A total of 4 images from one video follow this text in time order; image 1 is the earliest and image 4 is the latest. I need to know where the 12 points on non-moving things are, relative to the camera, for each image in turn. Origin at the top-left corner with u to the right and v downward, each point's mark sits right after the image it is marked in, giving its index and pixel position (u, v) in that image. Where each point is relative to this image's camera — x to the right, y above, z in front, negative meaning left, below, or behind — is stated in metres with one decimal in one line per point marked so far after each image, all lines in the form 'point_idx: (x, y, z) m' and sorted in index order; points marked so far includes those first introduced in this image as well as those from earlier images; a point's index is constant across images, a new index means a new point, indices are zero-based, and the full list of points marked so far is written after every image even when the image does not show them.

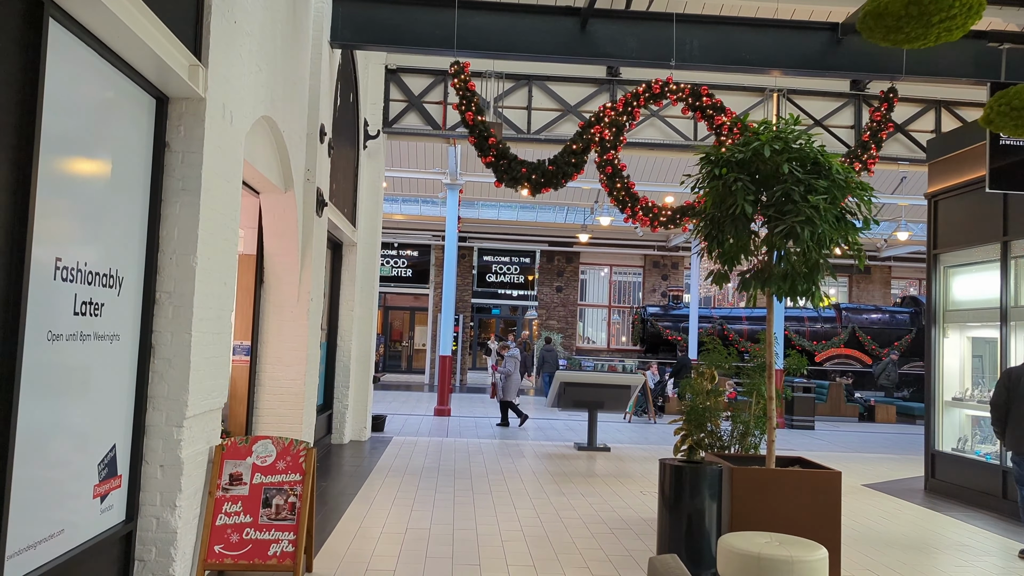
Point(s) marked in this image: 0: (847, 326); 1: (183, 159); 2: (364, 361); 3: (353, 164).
0: (+7.7, -0.9, +19.6) m
1: (-1.6, +0.6, +4.1) m
2: (-1.9, -0.9, +10.7) m
3: (-1.9, +1.5, +10.0) m
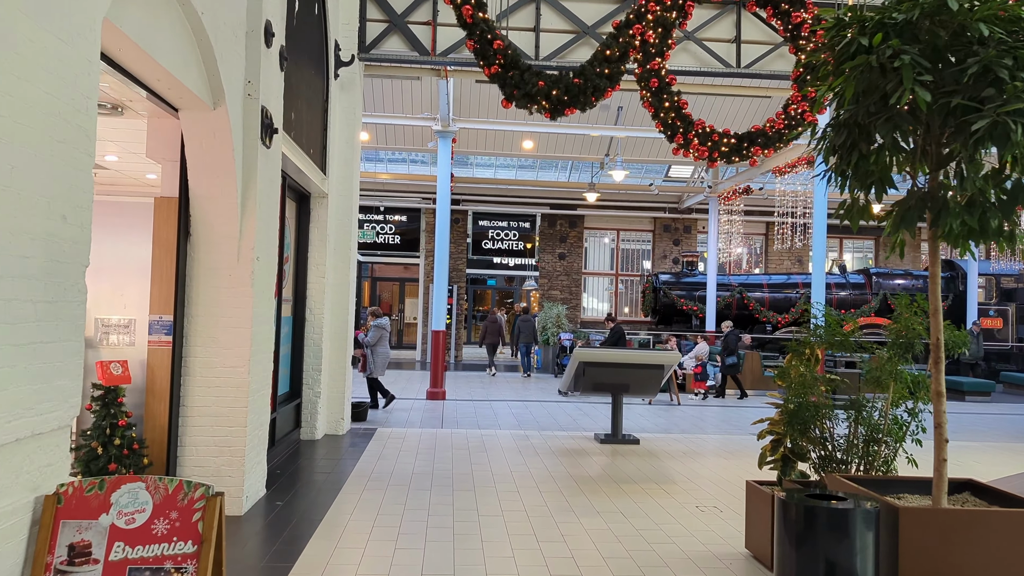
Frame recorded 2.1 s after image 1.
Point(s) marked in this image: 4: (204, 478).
0: (+7.7, -0.1, +17.9) m
1: (-1.5, +0.8, +2.2) m
2: (-1.8, -0.5, +8.8) m
3: (-1.8, +1.8, +8.1) m
4: (-1.9, -1.2, +5.3) m
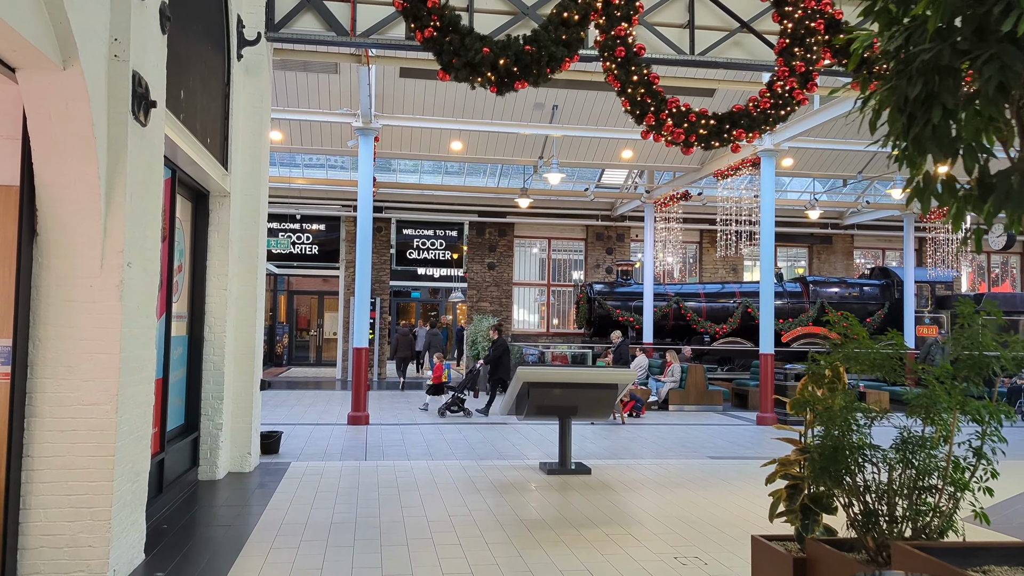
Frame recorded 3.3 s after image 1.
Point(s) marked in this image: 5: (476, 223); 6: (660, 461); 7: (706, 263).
0: (+6.2, -0.3, +17.5) m
1: (-1.5, +0.8, +1.1) m
2: (-2.4, -0.7, +7.6) m
3: (-2.4, +1.7, +6.9) m
4: (-2.2, -1.3, +4.1) m
5: (-0.8, +1.5, +20.0) m
6: (+1.5, -1.7, +8.6) m
7: (+4.5, +0.6, +19.7) m
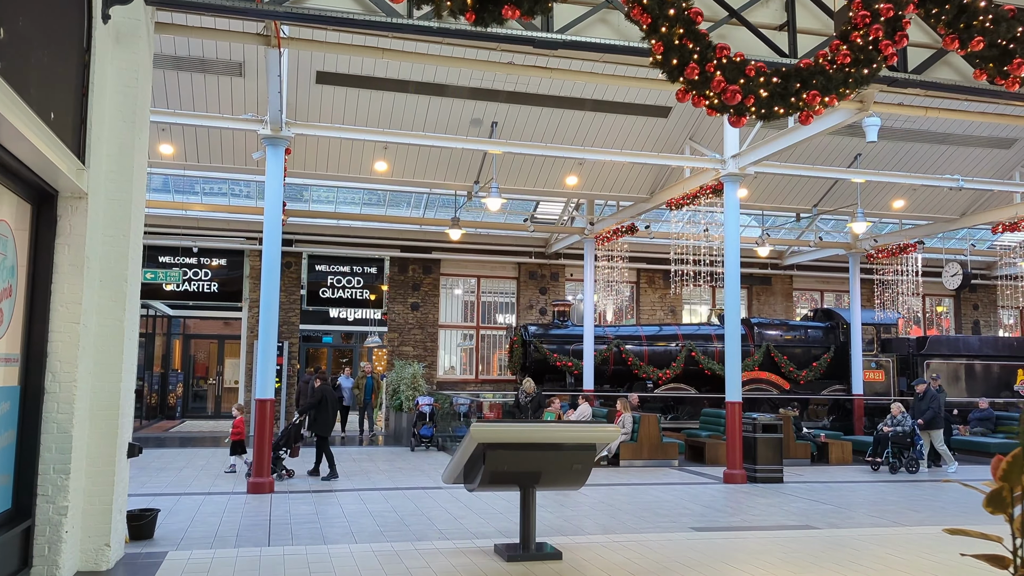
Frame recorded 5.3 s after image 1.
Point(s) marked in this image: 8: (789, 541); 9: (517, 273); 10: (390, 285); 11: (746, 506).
0: (+4.8, -1.1, +16.5) m
1: (-1.1, +0.9, -0.6) m
2: (-2.7, -0.9, +5.8) m
3: (-2.7, +1.5, +5.2) m
4: (-2.2, -1.3, +2.2) m
5: (-2.5, +0.6, +18.3) m
6: (+1.0, -2.0, +7.0) m
7: (+2.9, -0.4, +18.5) m
8: (+2.3, -2.1, +6.9) m
9: (+0.1, +0.3, +19.5) m
10: (-2.7, 0.0, +18.2) m
11: (+2.4, -2.2, +8.5) m
